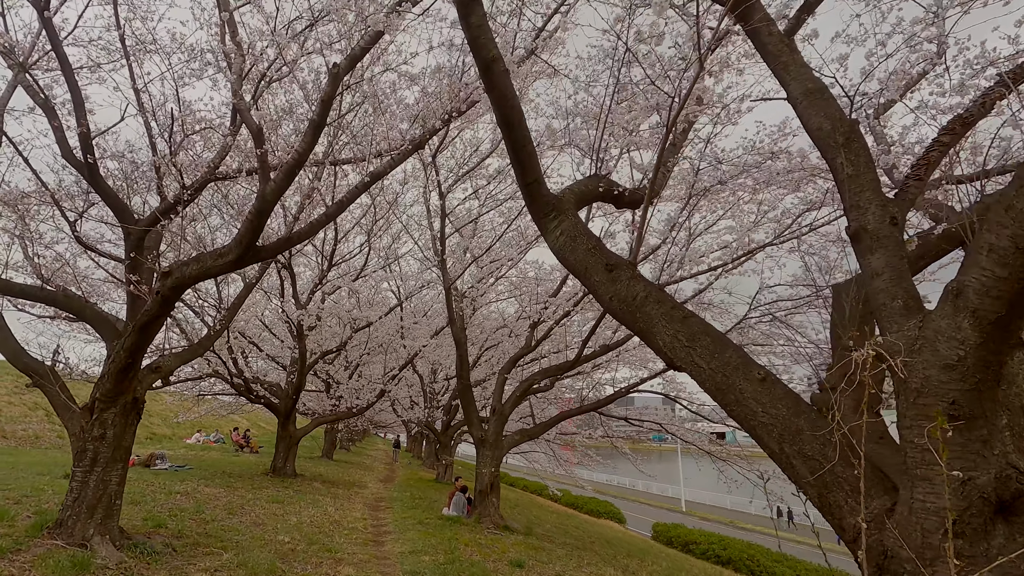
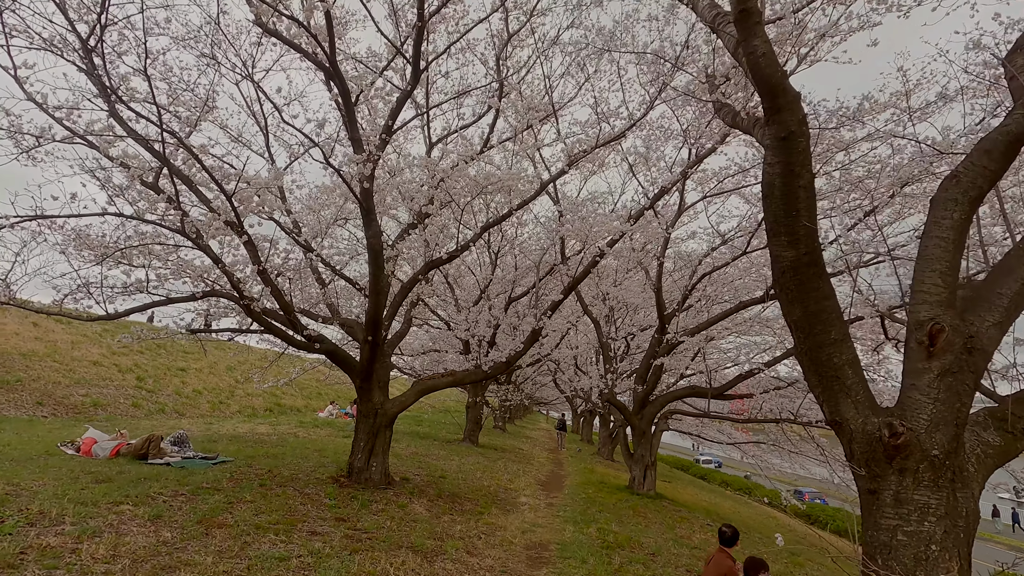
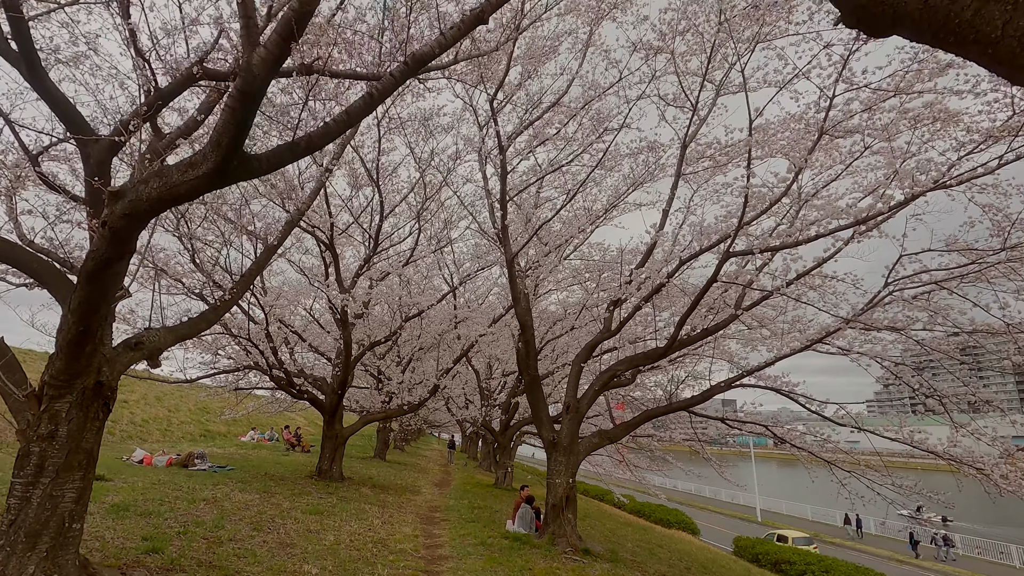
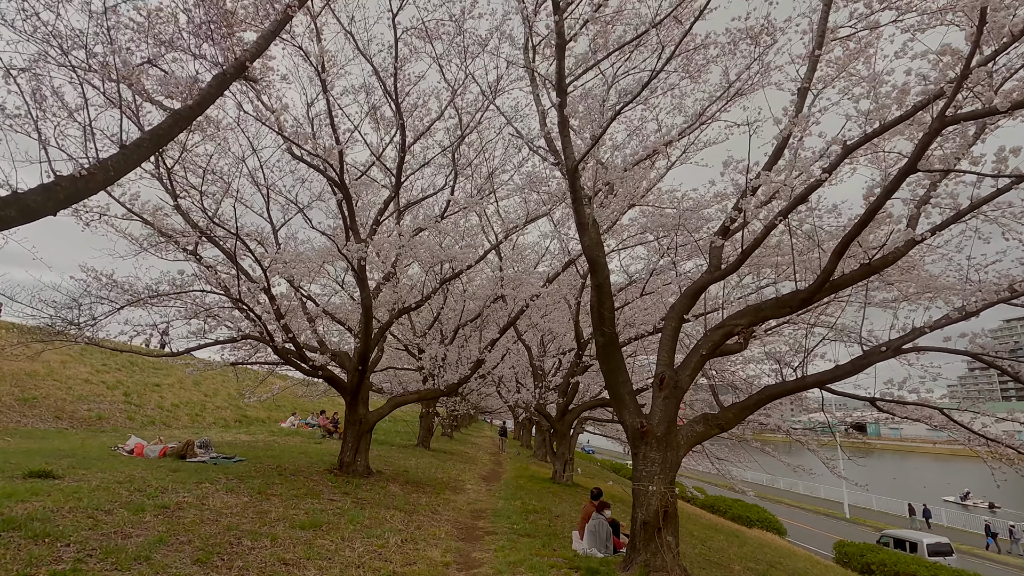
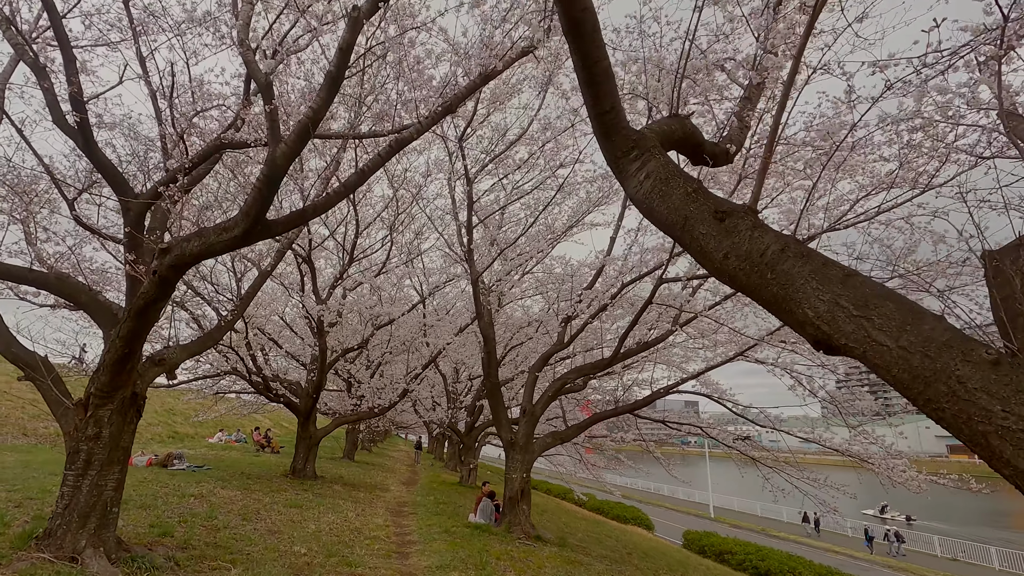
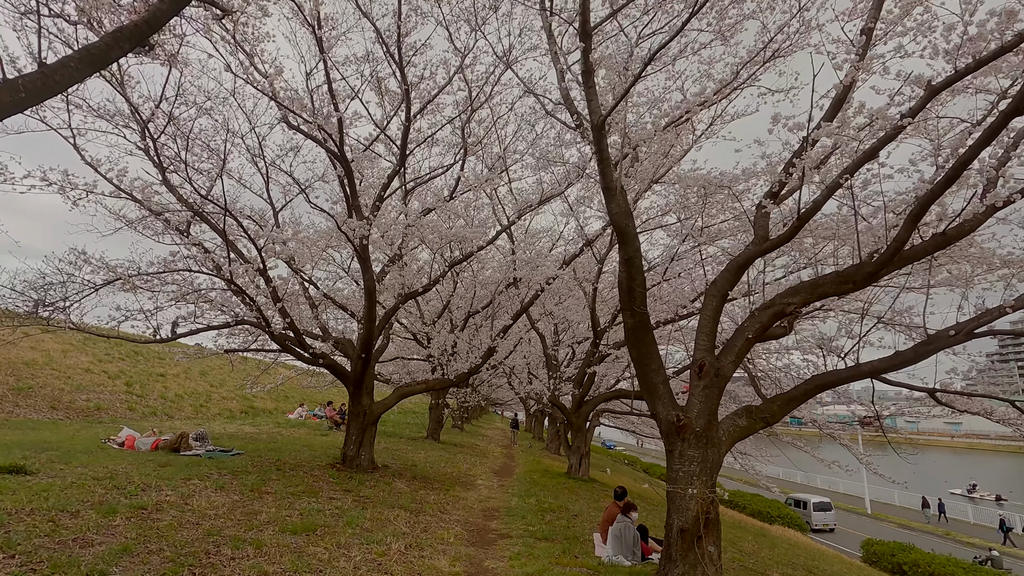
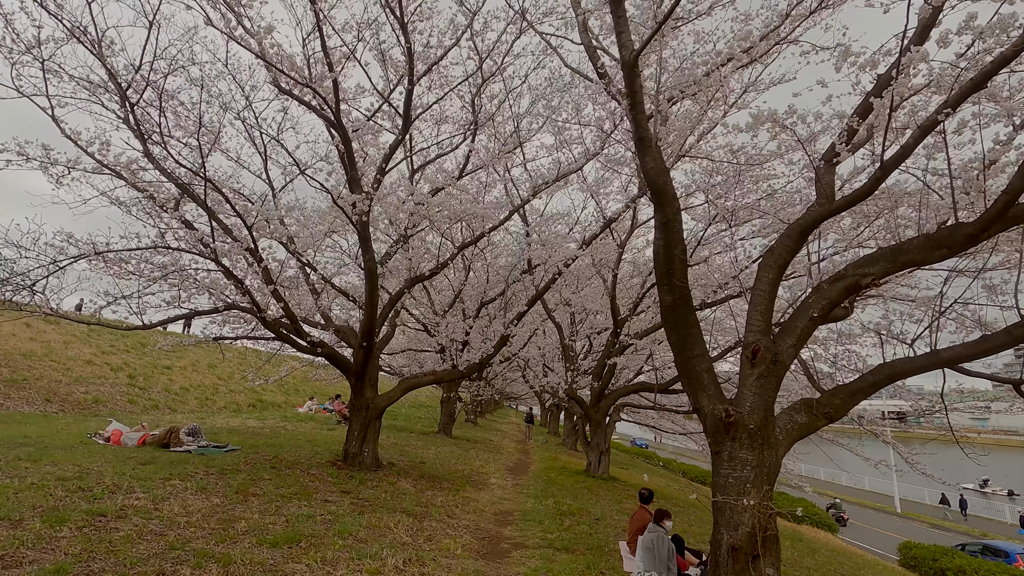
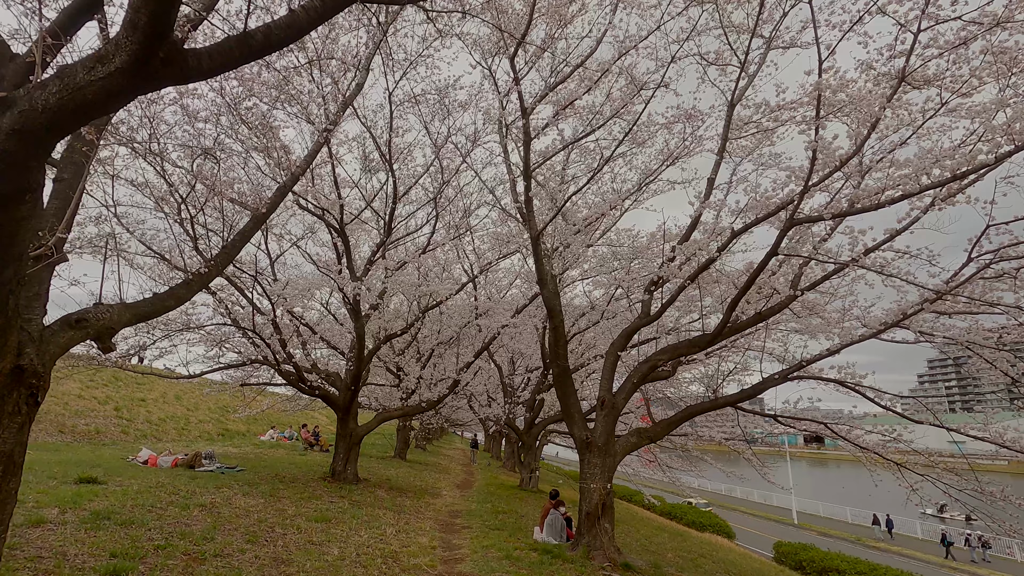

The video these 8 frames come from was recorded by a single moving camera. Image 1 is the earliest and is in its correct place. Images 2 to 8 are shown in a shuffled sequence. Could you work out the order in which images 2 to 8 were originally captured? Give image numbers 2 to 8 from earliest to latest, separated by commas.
5, 3, 8, 4, 6, 7, 2
